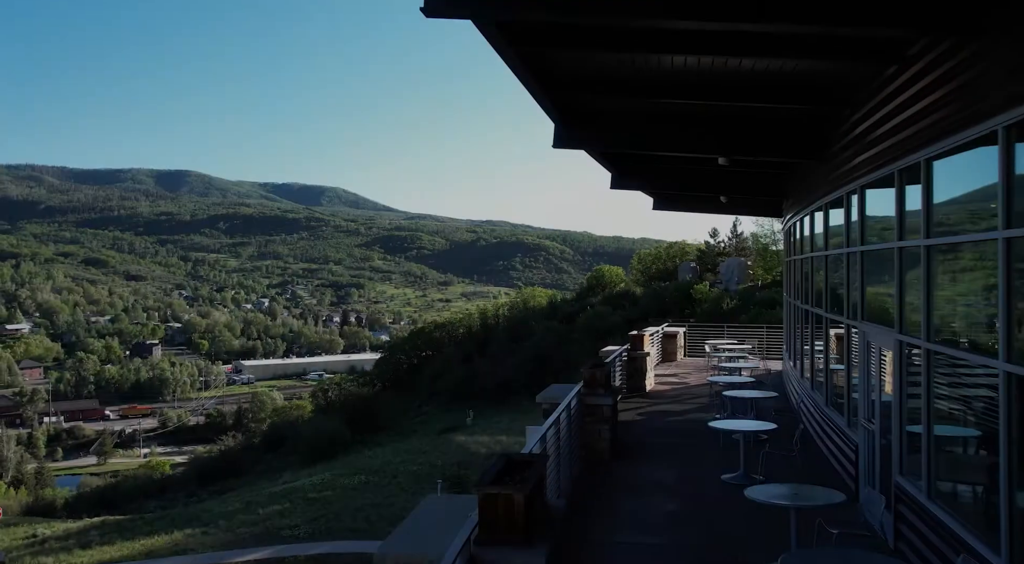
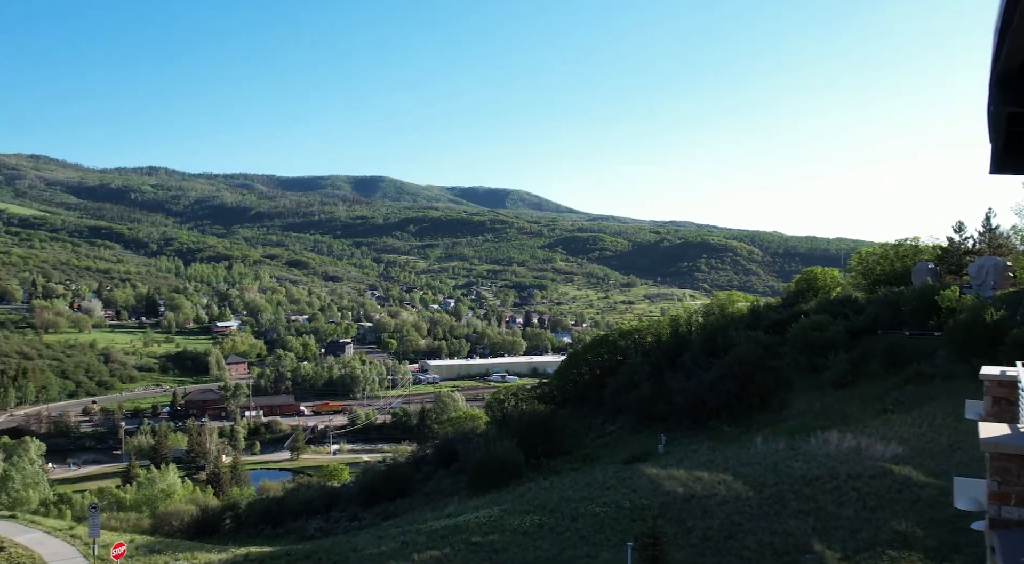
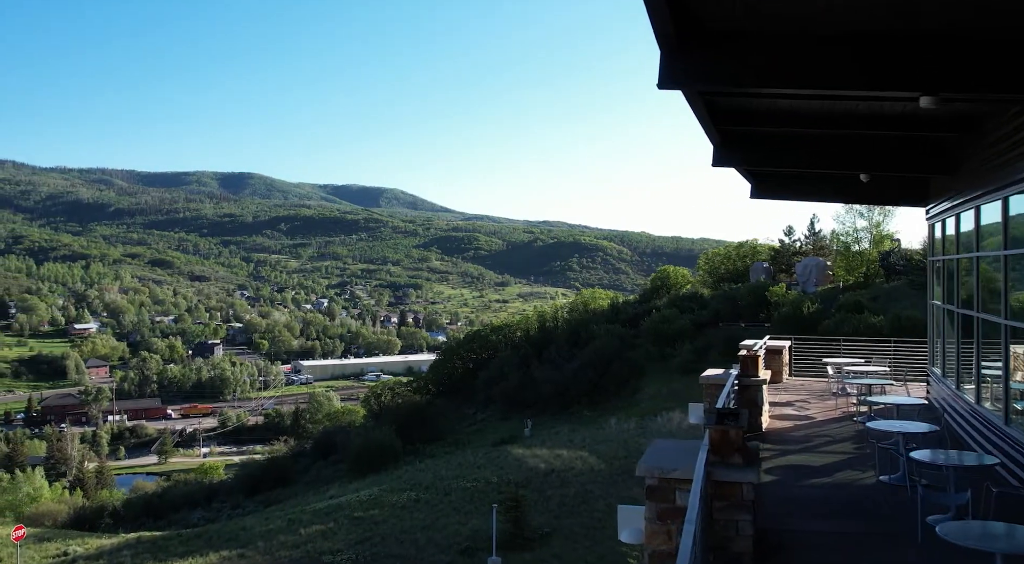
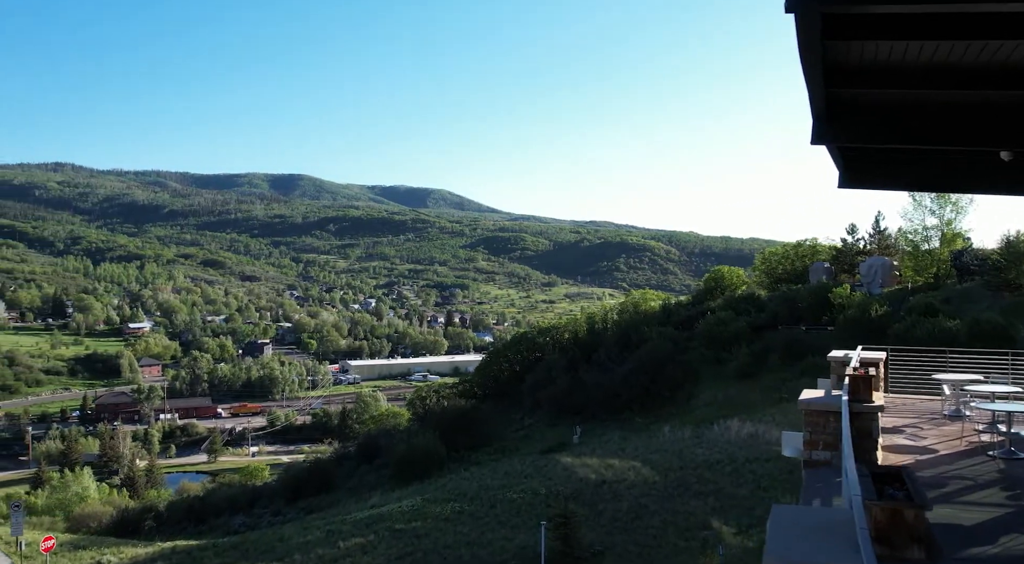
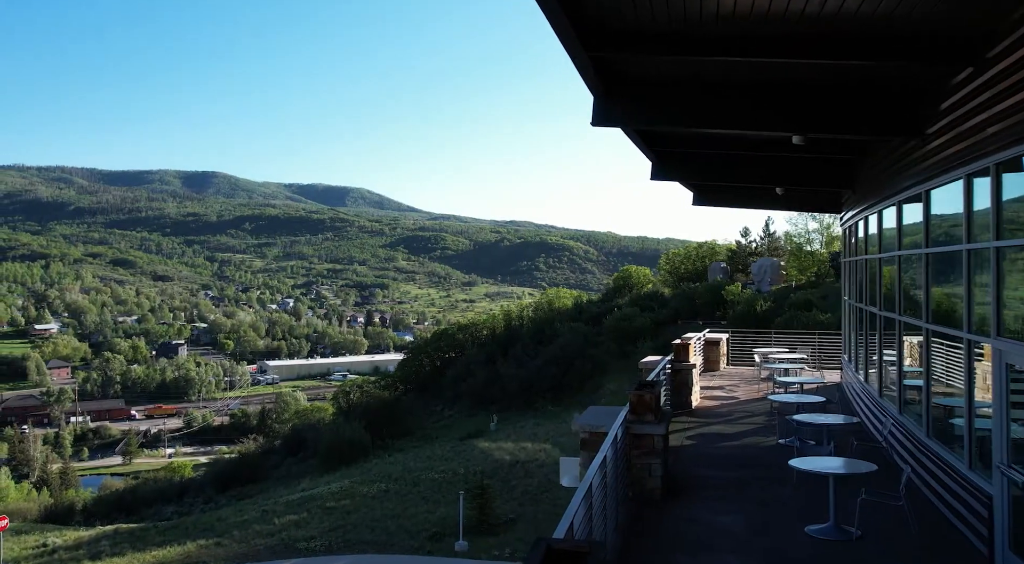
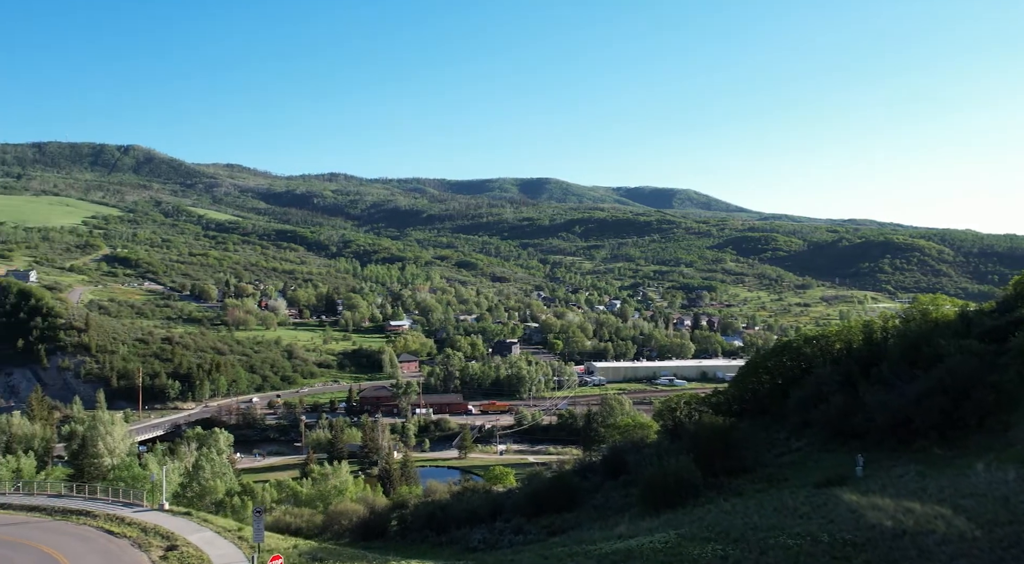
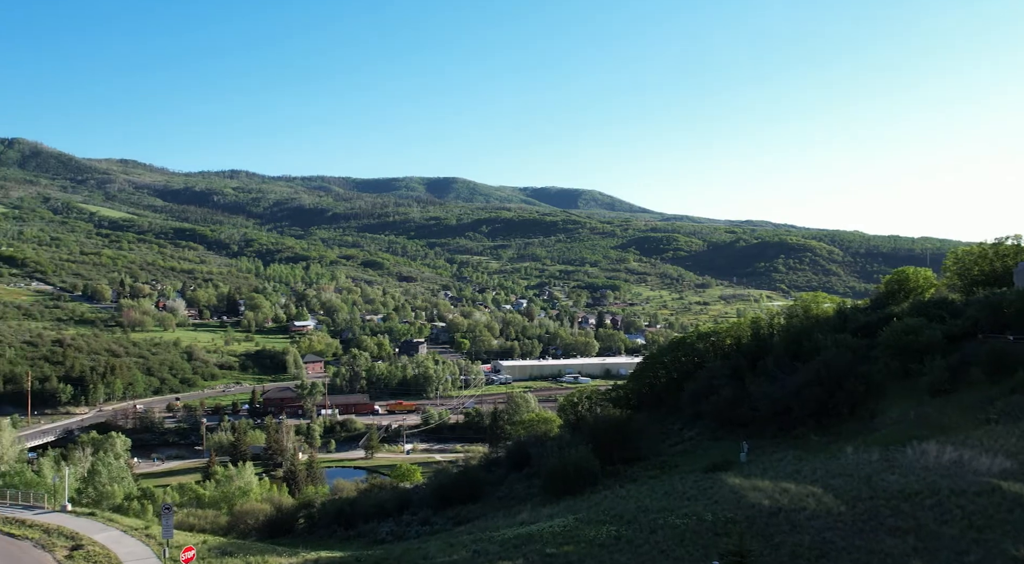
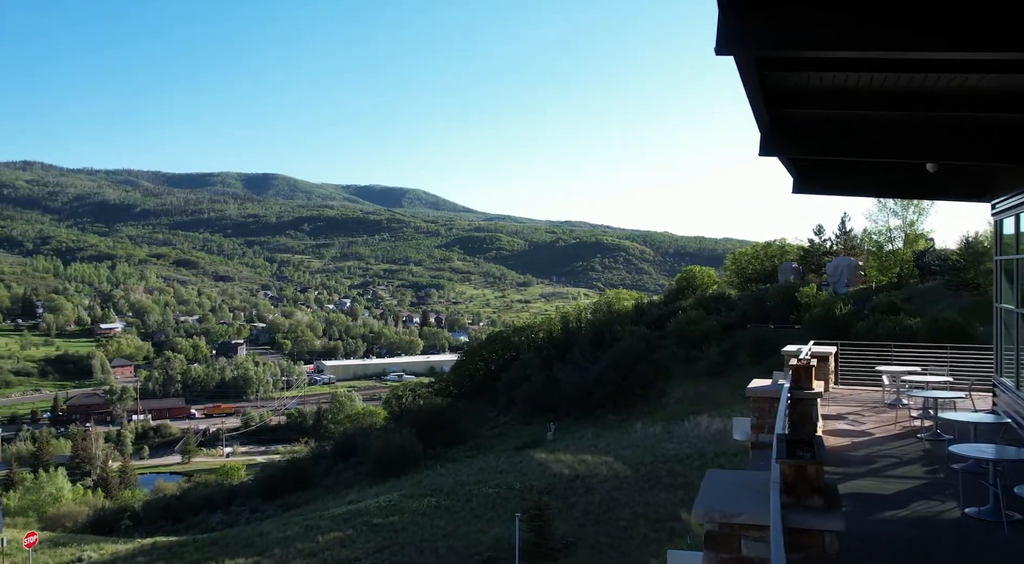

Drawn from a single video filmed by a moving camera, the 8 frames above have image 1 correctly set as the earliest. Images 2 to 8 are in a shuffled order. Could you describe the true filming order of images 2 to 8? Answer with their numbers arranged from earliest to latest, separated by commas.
5, 3, 8, 4, 2, 7, 6
